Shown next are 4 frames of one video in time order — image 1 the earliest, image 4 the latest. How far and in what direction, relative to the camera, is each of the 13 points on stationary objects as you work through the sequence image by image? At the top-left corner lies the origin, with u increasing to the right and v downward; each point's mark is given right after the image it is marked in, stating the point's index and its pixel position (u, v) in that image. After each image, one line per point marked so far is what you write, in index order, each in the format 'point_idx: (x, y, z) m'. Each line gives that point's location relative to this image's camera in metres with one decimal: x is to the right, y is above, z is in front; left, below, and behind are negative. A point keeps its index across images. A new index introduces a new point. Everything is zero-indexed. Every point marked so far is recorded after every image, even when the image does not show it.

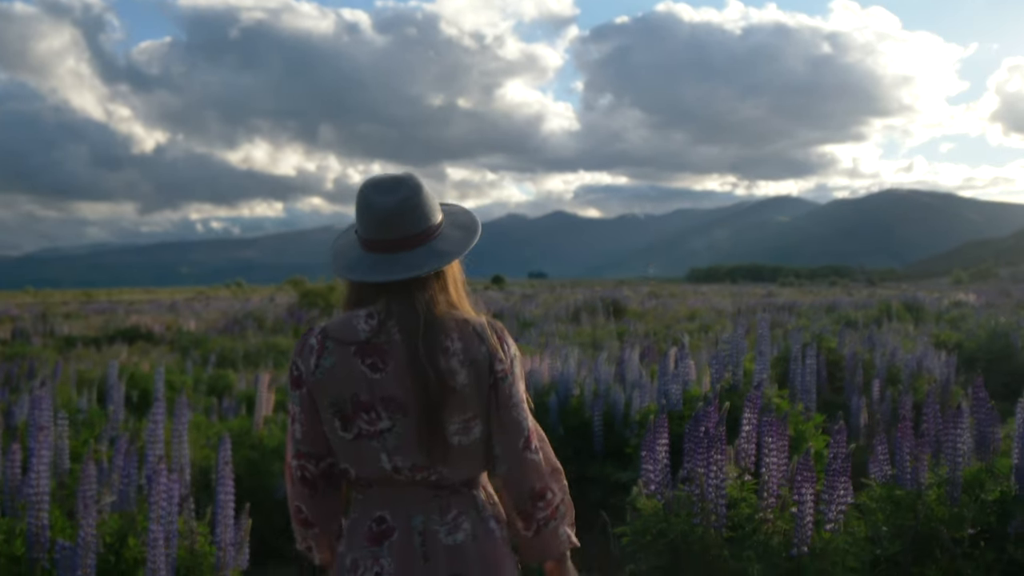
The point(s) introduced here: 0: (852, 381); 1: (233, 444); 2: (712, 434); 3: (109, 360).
0: (+2.6, -0.7, +9.6) m
1: (-1.8, -1.0, +7.9) m
2: (+0.7, -0.5, +4.2) m
3: (-4.7, -0.9, +14.8) m
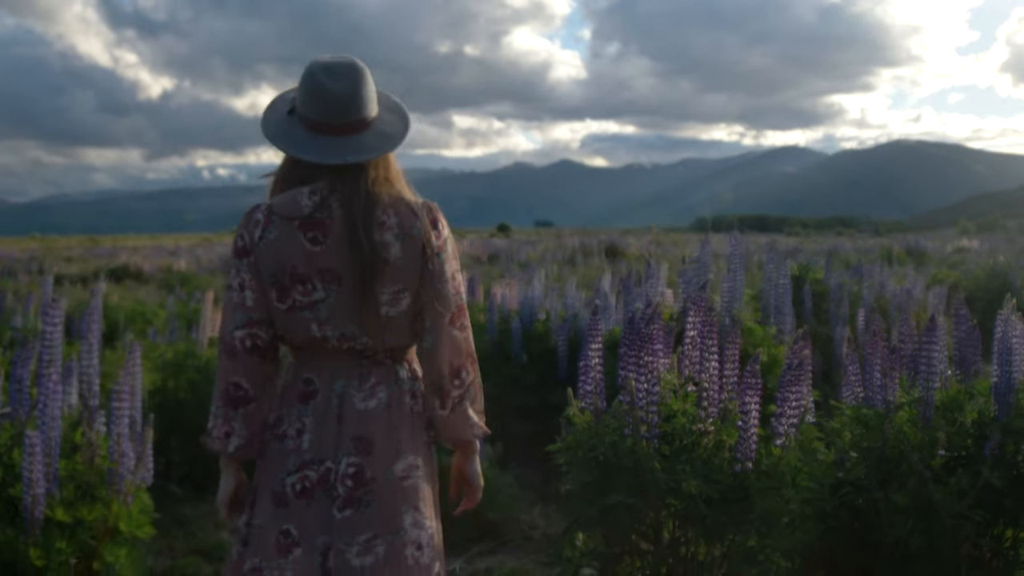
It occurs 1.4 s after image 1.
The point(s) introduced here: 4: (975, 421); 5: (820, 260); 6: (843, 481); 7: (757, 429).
0: (+2.4, -0.2, +9.1) m
1: (-2.1, -0.5, +7.5) m
2: (+0.4, -0.1, +3.8) m
3: (-4.9, -0.1, +14.4) m
4: (+1.7, -0.5, +4.5) m
5: (+2.9, +0.3, +11.7) m
6: (+1.2, -0.7, +4.4) m
7: (+0.7, -0.4, +3.7) m
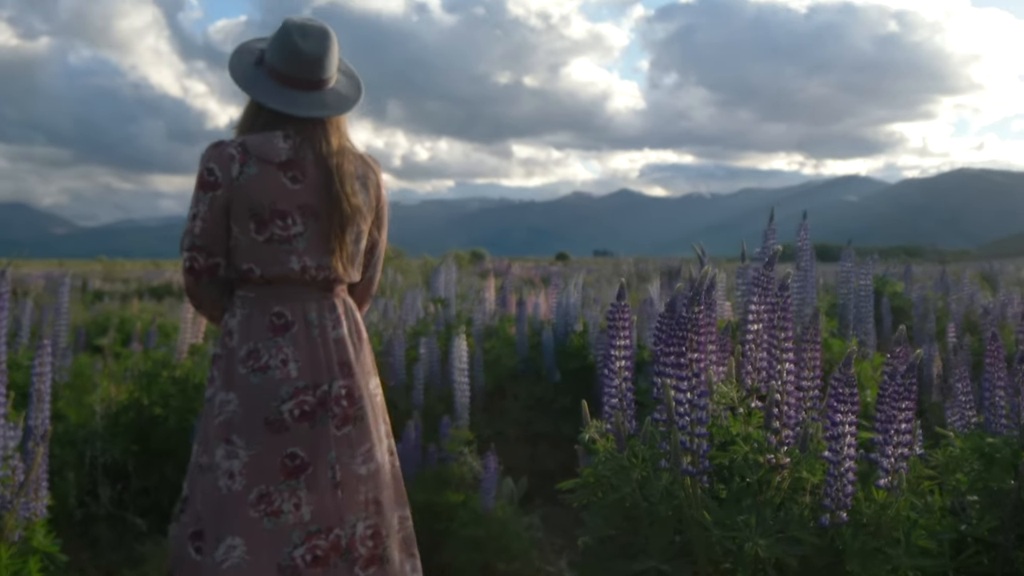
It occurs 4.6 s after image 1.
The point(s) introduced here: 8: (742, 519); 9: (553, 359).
0: (+2.6, -0.3, +7.9) m
1: (-1.9, -0.5, +6.5) m
2: (+0.4, -0.1, +2.7) m
3: (-4.5, -0.2, +13.5) m
4: (+1.7, -0.5, +3.3) m
5: (+3.2, +0.1, +10.4) m
6: (+1.2, -0.7, +3.3) m
7: (+0.7, -0.4, +2.6) m
8: (+0.5, -0.5, +2.5) m
9: (+0.2, -0.4, +6.8) m
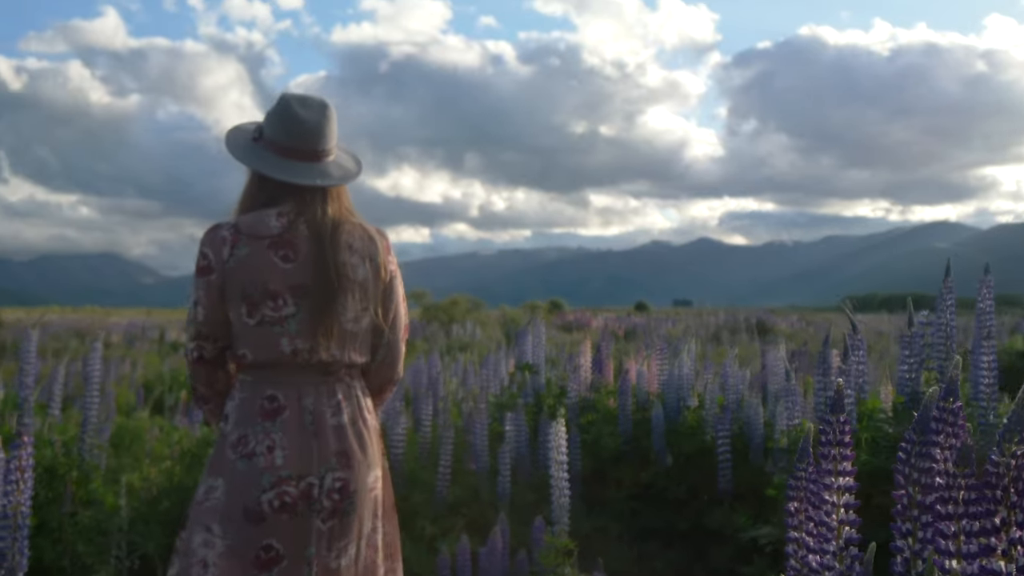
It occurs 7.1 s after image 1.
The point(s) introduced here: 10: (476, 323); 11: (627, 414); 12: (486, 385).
0: (+3.2, -0.6, +6.7) m
1: (-1.4, -0.8, +5.5) m
2: (+0.6, -0.2, +1.6) m
3: (-3.6, -0.8, +12.7) m
4: (+2.0, -0.6, +2.2) m
5: (+3.9, -0.3, +9.2) m
6: (+1.4, -0.8, +2.1) m
7: (+0.9, -0.5, +1.5) m
8: (+0.7, -0.6, +1.4) m
9: (+0.7, -0.7, +5.8) m
10: (-0.4, -0.4, +13.6) m
11: (+0.6, -0.6, +6.2) m
12: (-0.2, -0.6, +7.2) m
